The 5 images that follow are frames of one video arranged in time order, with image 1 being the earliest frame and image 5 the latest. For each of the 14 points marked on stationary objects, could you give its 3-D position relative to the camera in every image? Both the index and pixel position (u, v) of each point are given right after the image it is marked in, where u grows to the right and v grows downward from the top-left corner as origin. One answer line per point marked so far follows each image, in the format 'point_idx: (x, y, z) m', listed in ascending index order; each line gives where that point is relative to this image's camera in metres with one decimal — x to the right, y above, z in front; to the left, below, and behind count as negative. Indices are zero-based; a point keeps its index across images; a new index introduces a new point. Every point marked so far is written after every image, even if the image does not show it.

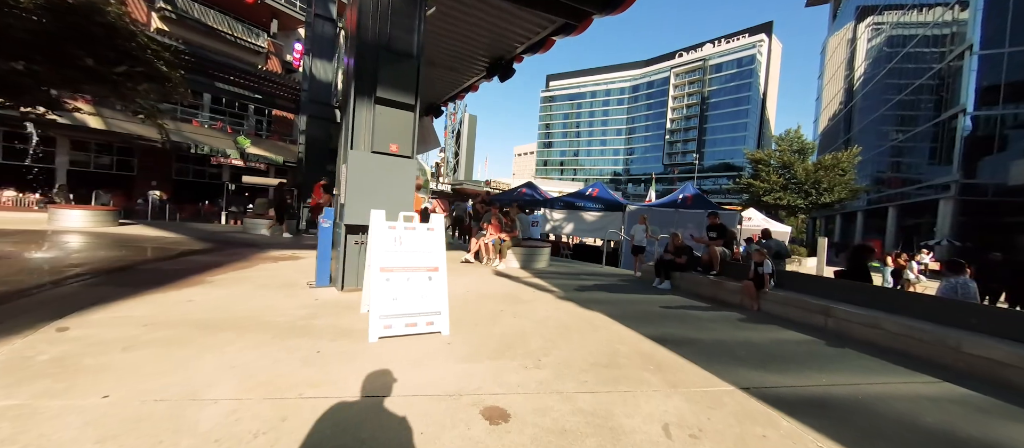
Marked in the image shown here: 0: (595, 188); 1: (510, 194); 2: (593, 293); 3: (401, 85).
0: (+3.1, +1.3, +13.0) m
1: (-0.1, +1.3, +15.3) m
2: (+1.4, -1.2, +5.9) m
3: (-1.6, +2.0, +5.0) m
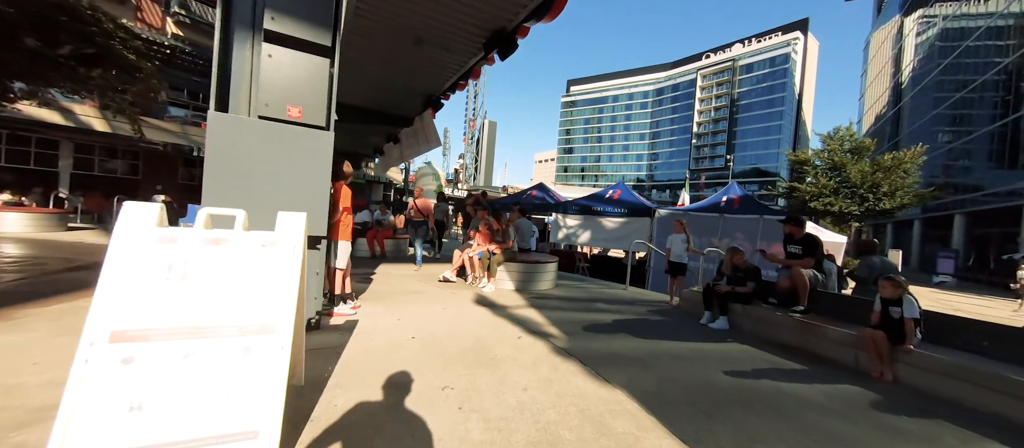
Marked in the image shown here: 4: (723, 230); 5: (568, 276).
0: (+3.3, +1.1, +10.9) m
1: (+0.2, +1.0, +13.3) m
2: (+1.1, -1.3, +3.9) m
3: (-1.9, +1.9, +3.2) m
4: (+5.2, -0.2, +8.5) m
5: (+1.4, -1.2, +7.8) m
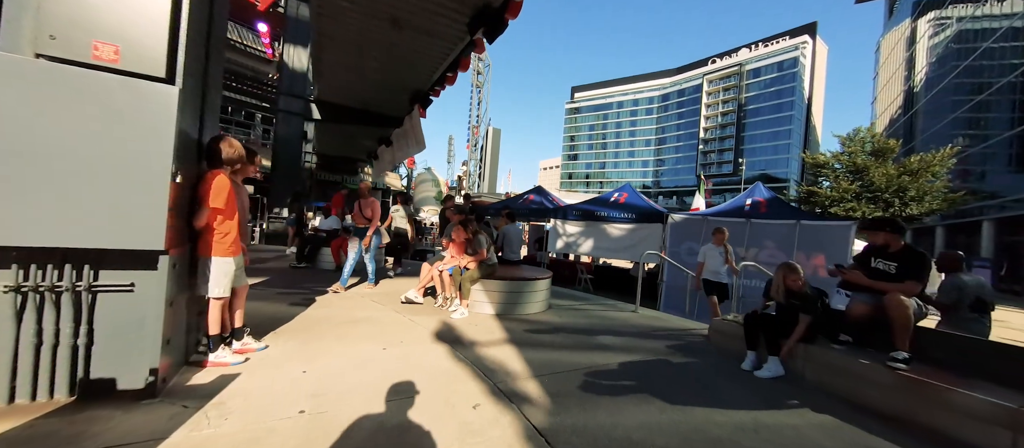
0: (+3.1, +0.9, +9.6) m
1: (+0.1, +0.8, +12.1) m
2: (+0.8, -1.3, +2.6) m
3: (-2.2, +1.9, +2.0) m
4: (+4.9, -0.3, +7.1) m
5: (+1.1, -1.4, +6.5) m
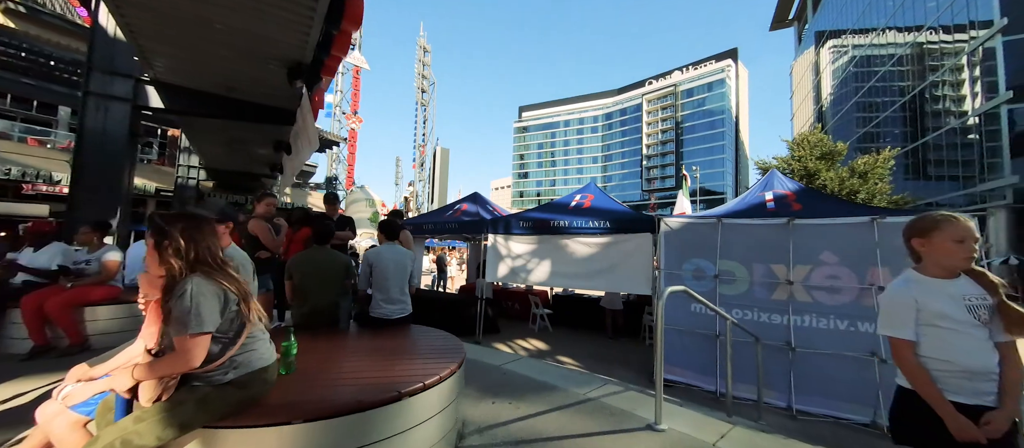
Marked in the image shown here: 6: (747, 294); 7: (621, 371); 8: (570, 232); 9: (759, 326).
0: (+1.5, +0.6, +6.8) m
1: (-1.8, +0.3, +8.8) m
2: (+0.2, -1.2, -0.6) m
3: (-2.8, +1.9, -1.4) m
4: (+3.7, -0.4, +4.5) m
5: (0.0, -1.5, +3.3) m
6: (+3.1, -0.9, +4.6) m
7: (+1.7, -2.3, +5.4) m
8: (+1.0, -0.1, +6.2) m
9: (+3.2, -1.3, +4.4) m
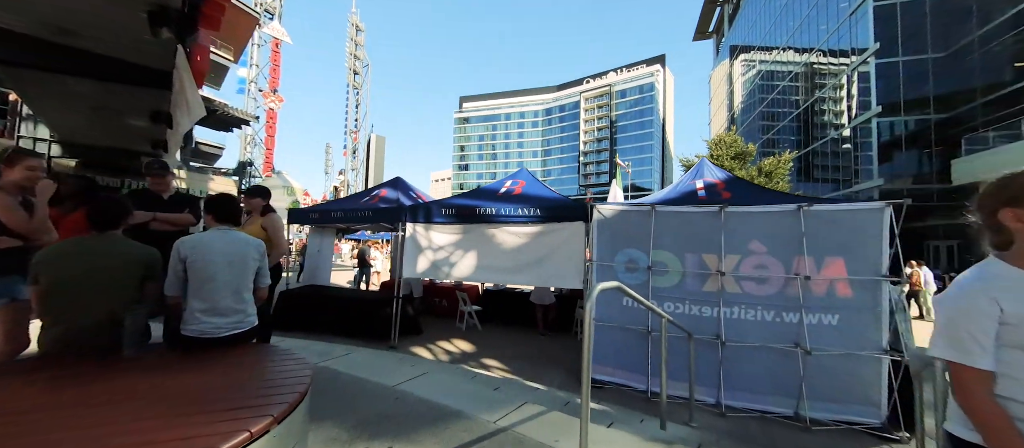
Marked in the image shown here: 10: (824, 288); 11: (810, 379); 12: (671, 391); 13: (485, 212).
0: (+0.1, +0.8, +6.2) m
1: (-3.5, +0.5, +7.6) m
2: (+0.1, -1.1, -1.3) m
3: (-2.8, +2.0, -2.6) m
4: (+2.6, -0.2, +4.3) m
5: (-0.8, -1.3, +2.6) m
6: (+2.1, -0.8, +4.3) m
7: (+0.5, -2.1, +4.9) m
8: (-0.2, +0.1, +5.5) m
9: (+2.2, -1.2, +4.2) m
10: (+3.5, -0.7, +3.9) m
11: (+3.2, -1.7, +3.7) m
12: (+1.9, -2.0, +4.2) m
13: (-0.4, +0.2, +5.5) m
